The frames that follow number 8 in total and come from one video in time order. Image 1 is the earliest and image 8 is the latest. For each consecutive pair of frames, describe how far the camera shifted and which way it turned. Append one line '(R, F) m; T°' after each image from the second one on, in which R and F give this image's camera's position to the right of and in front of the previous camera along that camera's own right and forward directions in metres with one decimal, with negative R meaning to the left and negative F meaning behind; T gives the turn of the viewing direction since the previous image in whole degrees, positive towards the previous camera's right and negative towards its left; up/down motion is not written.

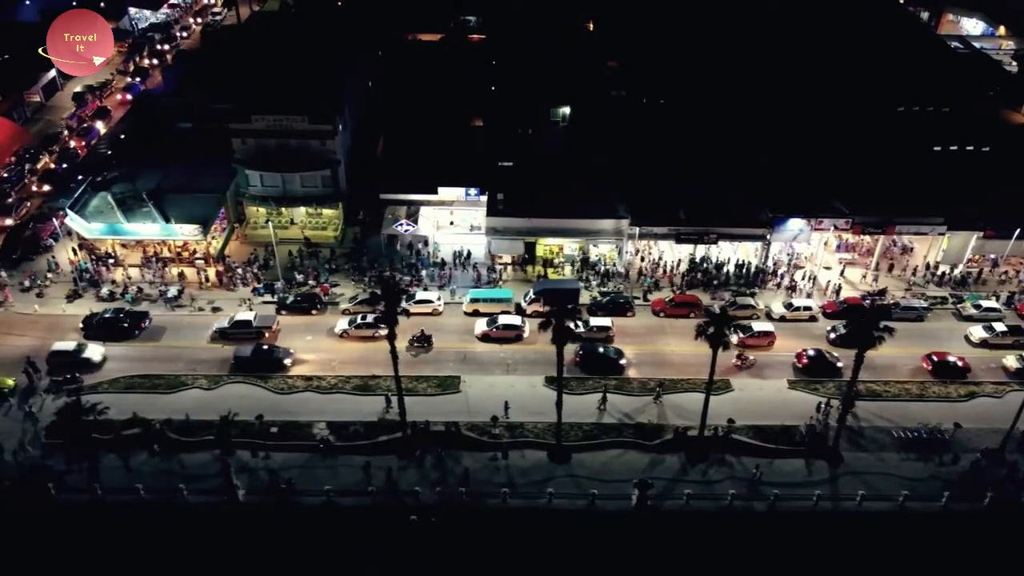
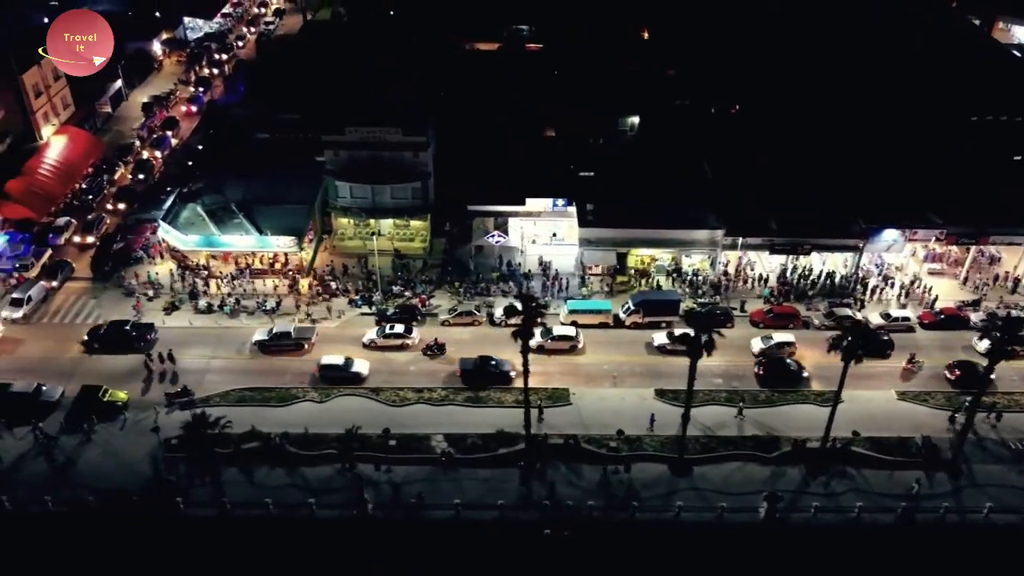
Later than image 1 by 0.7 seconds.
(-6.2, 0.0) m; 0°
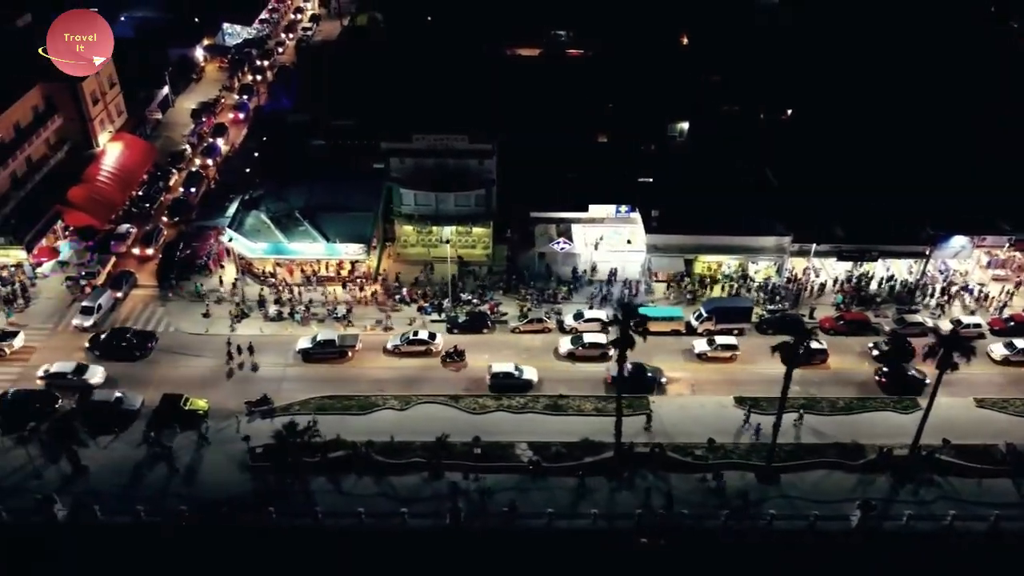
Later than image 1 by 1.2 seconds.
(-4.4, +0.1) m; 0°
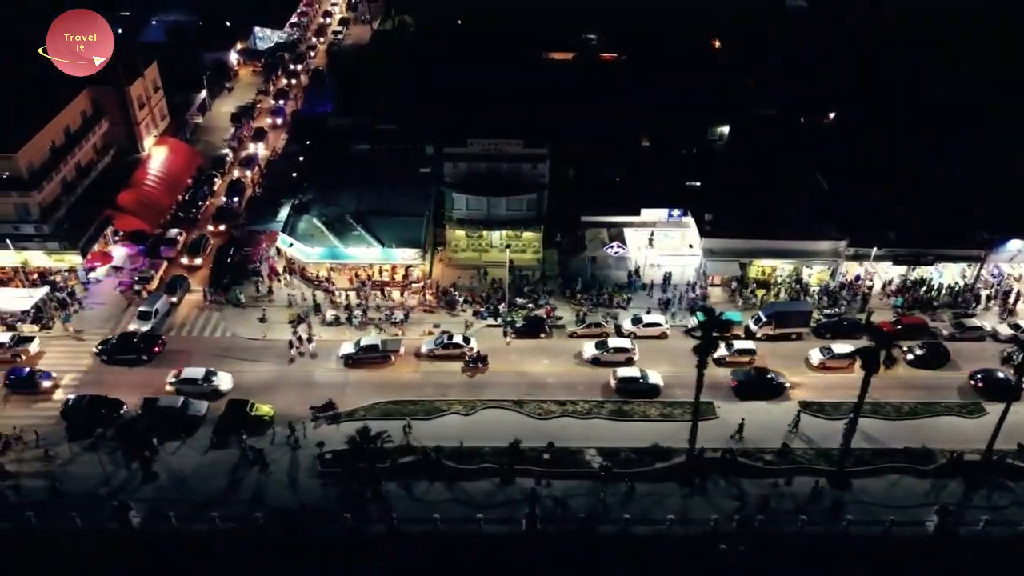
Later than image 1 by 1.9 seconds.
(-3.6, +0.2) m; 0°
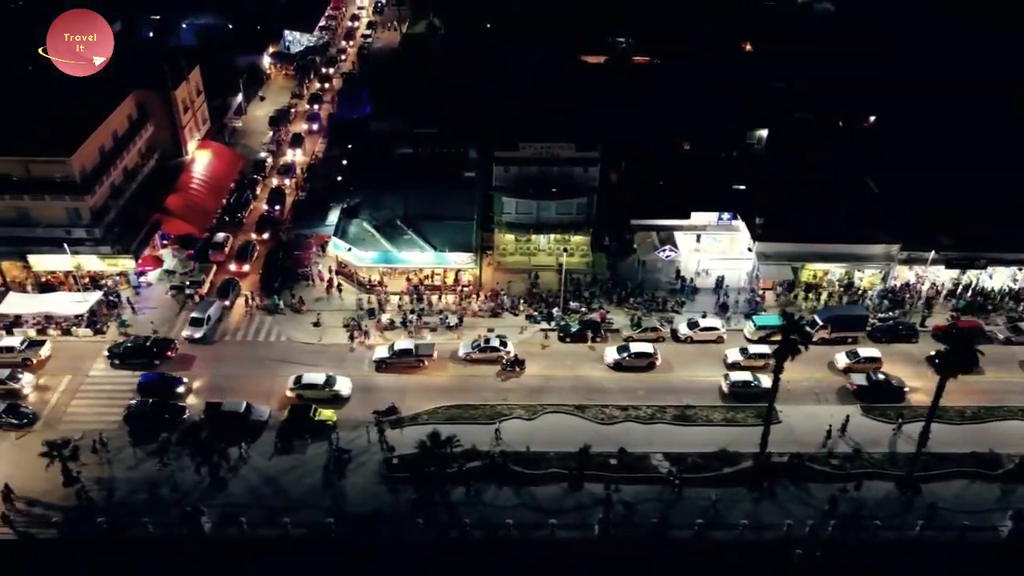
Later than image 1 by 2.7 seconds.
(-3.4, +0.2) m; 0°
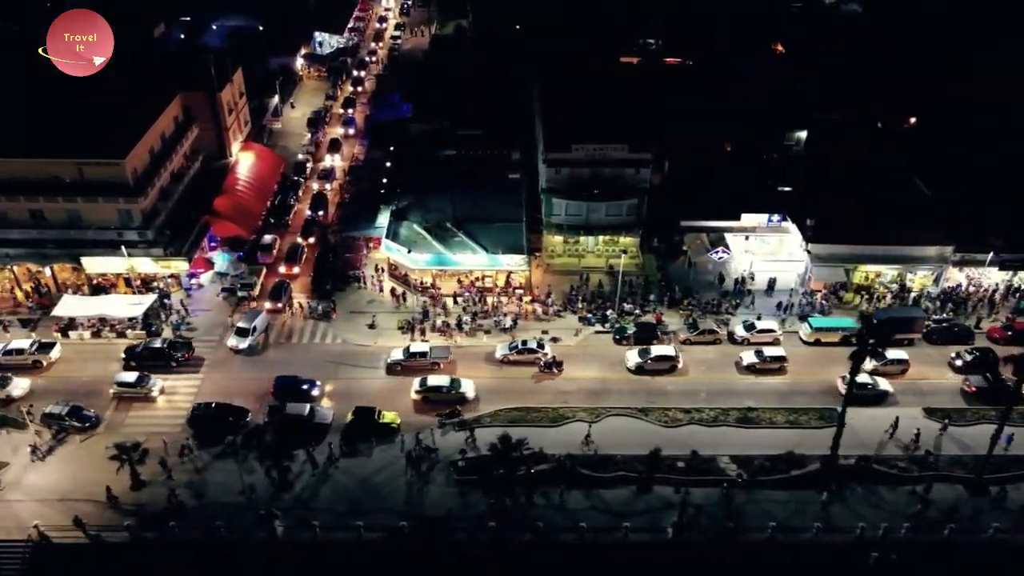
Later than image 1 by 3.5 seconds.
(-3.4, +0.2) m; 0°
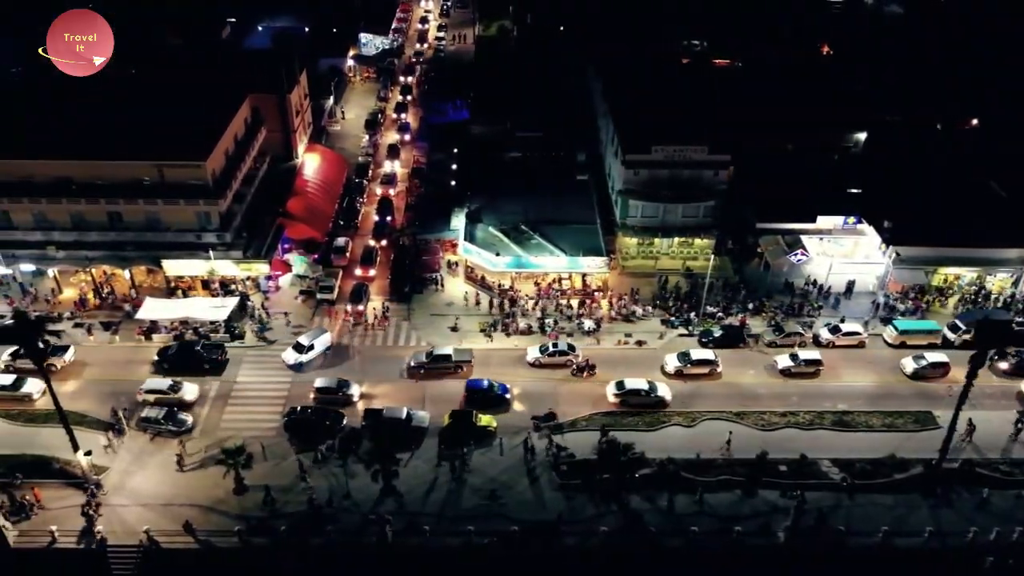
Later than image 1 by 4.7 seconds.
(-5.2, +0.4) m; 0°
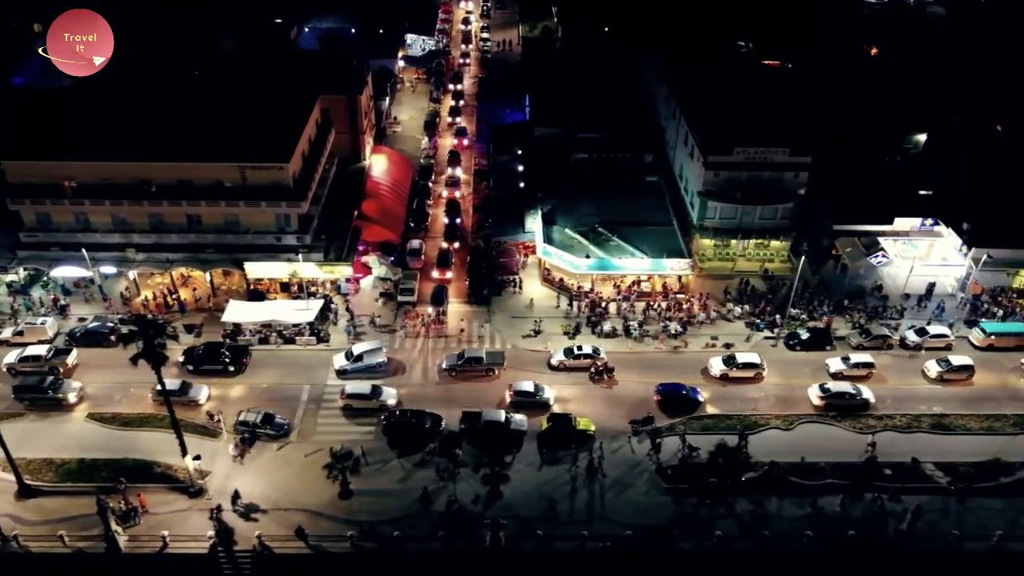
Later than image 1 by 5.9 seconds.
(-5.2, +0.4) m; 0°
